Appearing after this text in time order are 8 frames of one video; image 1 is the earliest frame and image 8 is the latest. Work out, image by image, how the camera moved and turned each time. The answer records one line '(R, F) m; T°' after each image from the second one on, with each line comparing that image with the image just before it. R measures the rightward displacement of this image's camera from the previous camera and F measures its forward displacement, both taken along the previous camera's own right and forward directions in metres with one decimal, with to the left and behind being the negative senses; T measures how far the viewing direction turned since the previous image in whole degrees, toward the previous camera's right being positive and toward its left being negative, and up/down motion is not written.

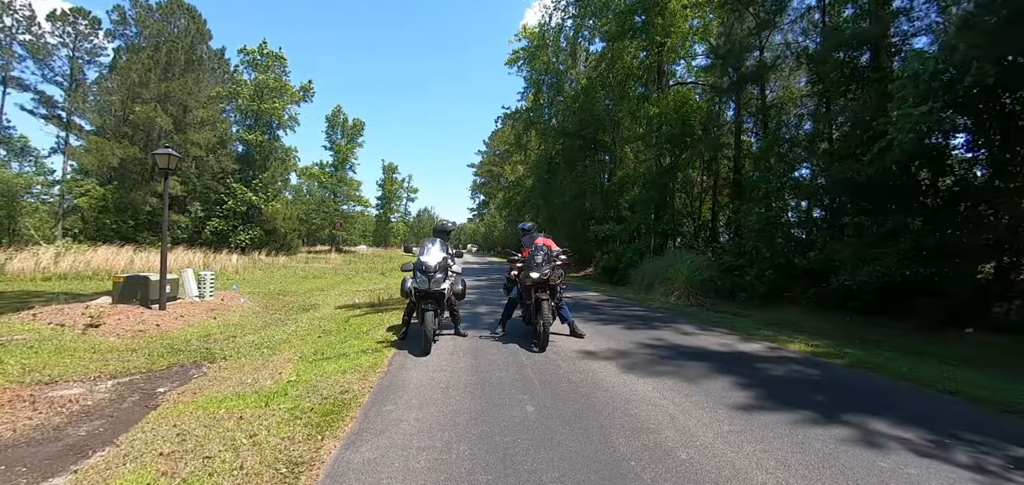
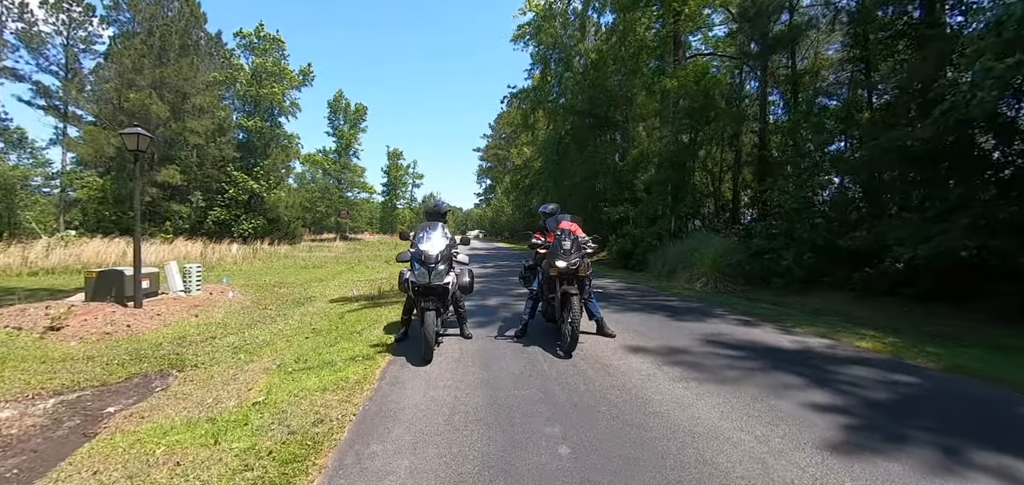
(-0.1, +1.1) m; -1°
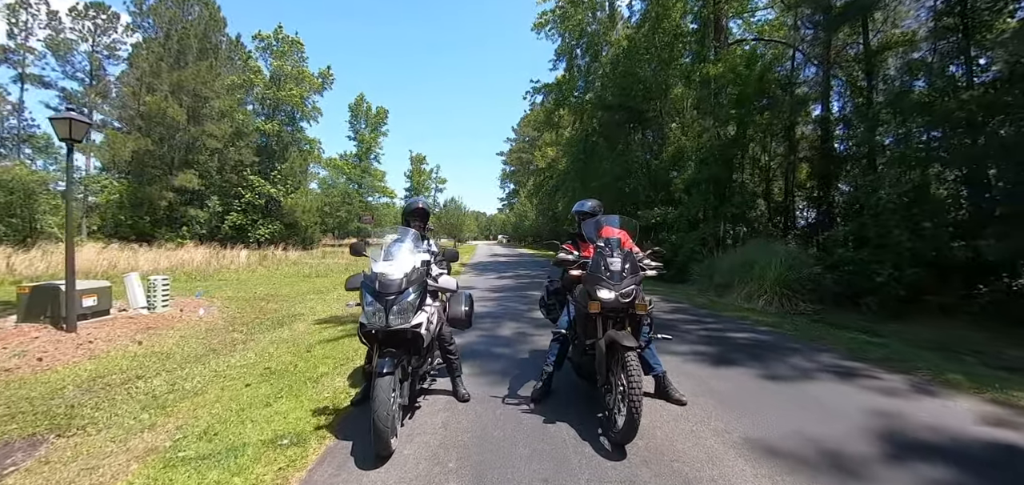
(+0.1, +2.0) m; -3°
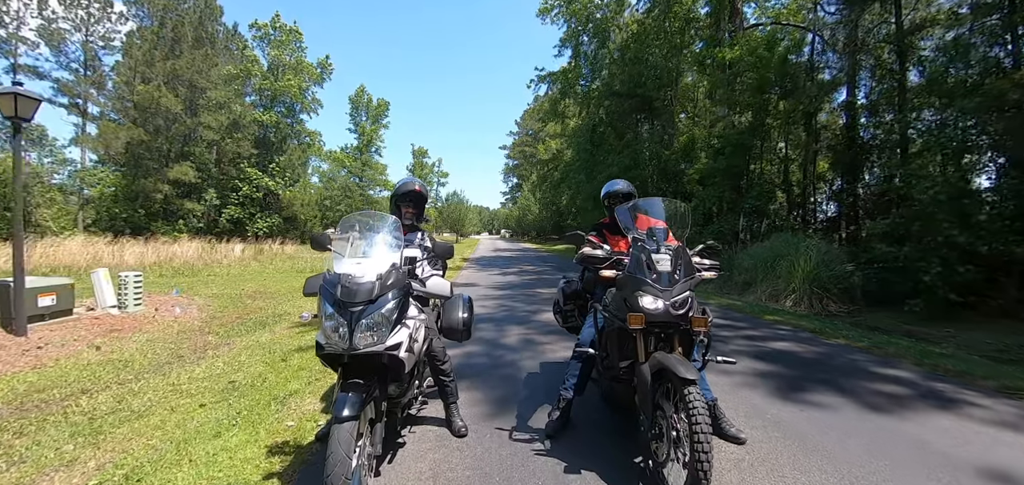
(0.0, +0.8) m; 0°
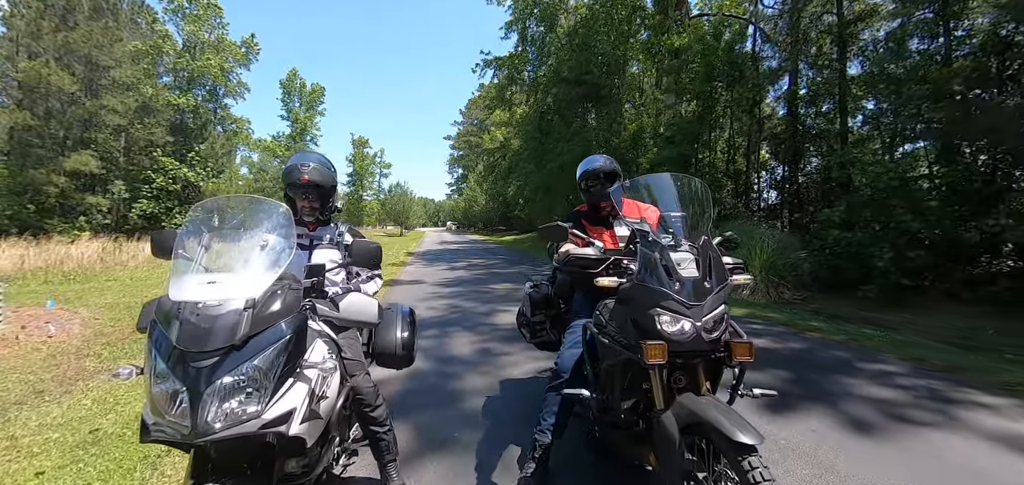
(0.0, +0.8) m; +7°
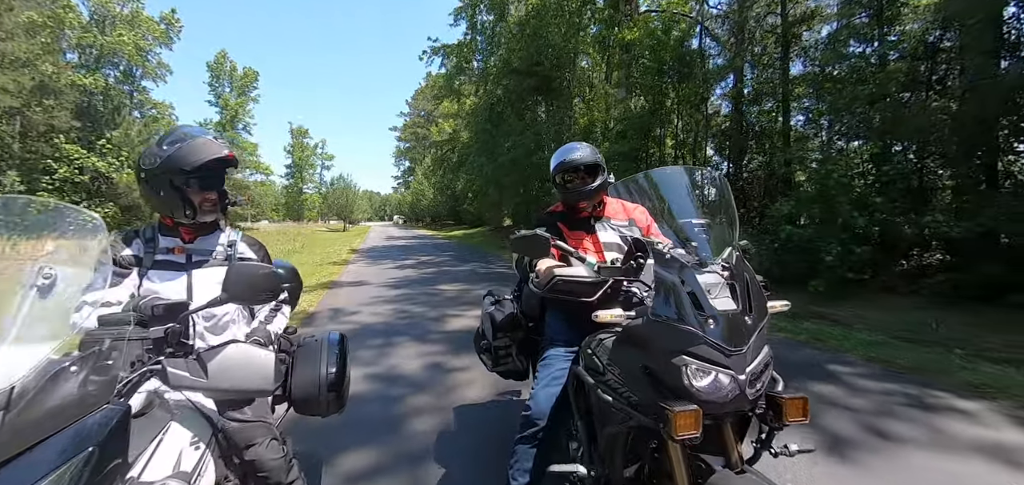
(0.0, +0.5) m; +6°
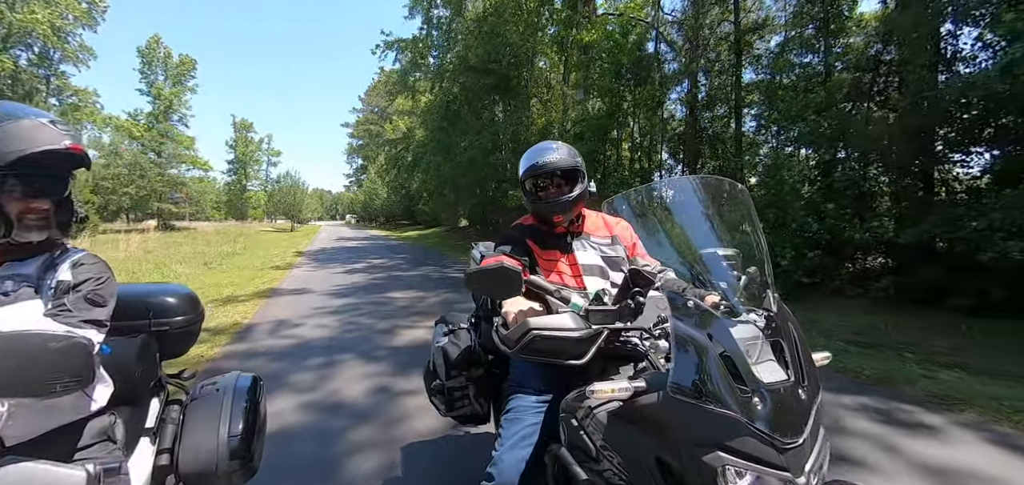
(0.0, +0.4) m; +5°
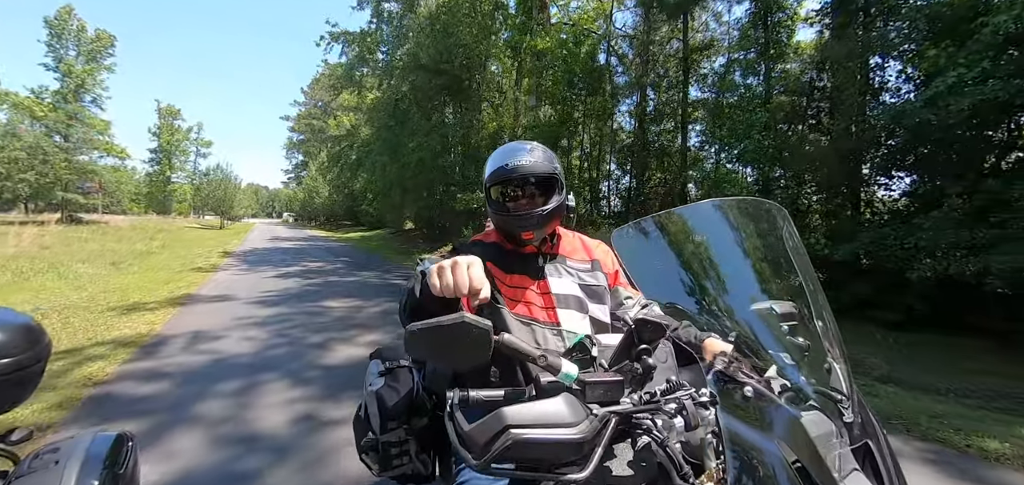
(0.0, +0.3) m; +7°
